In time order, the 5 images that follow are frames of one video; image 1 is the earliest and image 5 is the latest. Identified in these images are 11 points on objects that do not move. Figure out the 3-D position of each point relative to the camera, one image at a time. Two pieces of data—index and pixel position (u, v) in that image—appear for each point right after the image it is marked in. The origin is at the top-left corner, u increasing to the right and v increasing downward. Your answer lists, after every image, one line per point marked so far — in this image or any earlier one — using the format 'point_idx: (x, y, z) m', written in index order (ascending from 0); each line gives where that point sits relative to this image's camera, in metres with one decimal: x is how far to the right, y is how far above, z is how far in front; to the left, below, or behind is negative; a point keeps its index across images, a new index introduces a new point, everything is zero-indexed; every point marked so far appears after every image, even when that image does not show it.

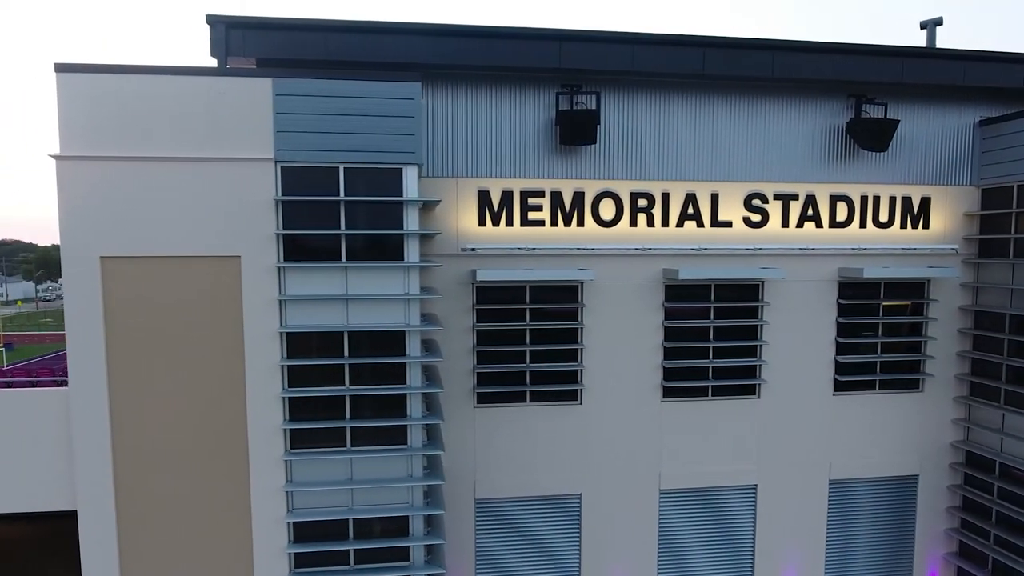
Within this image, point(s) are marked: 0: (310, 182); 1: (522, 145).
0: (-2.8, +1.5, +8.7) m
1: (+0.2, +2.5, +10.8) m
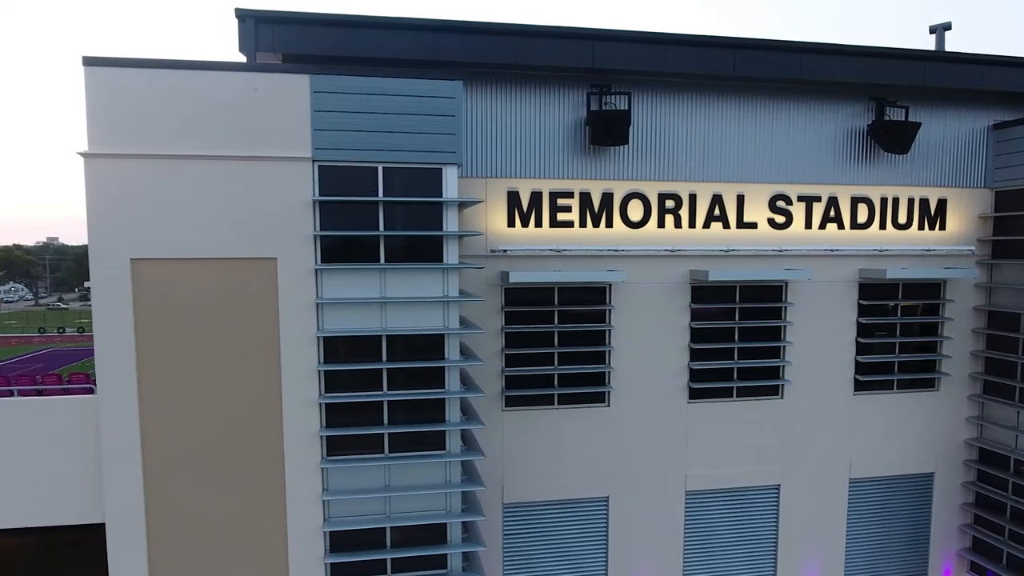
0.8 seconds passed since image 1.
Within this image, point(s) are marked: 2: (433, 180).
0: (-2.2, +1.4, +8.5) m
1: (+0.7, +2.4, +10.7) m
2: (-1.1, +1.5, +8.7) m
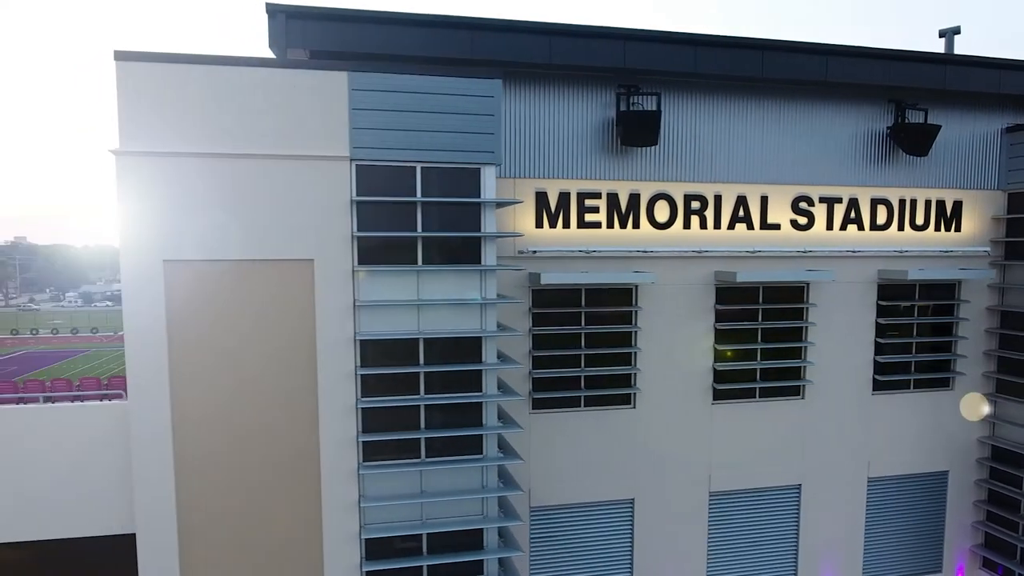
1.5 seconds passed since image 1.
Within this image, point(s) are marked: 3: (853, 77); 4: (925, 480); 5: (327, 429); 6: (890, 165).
0: (-1.7, +1.4, +8.3) m
1: (+1.1, +2.4, +10.6) m
2: (-0.6, +1.5, +8.6) m
3: (+6.0, +3.7, +11.1) m
4: (+8.4, -3.9, +12.8) m
5: (-2.4, -1.8, +8.3) m
6: (+7.1, +2.3, +11.9) m
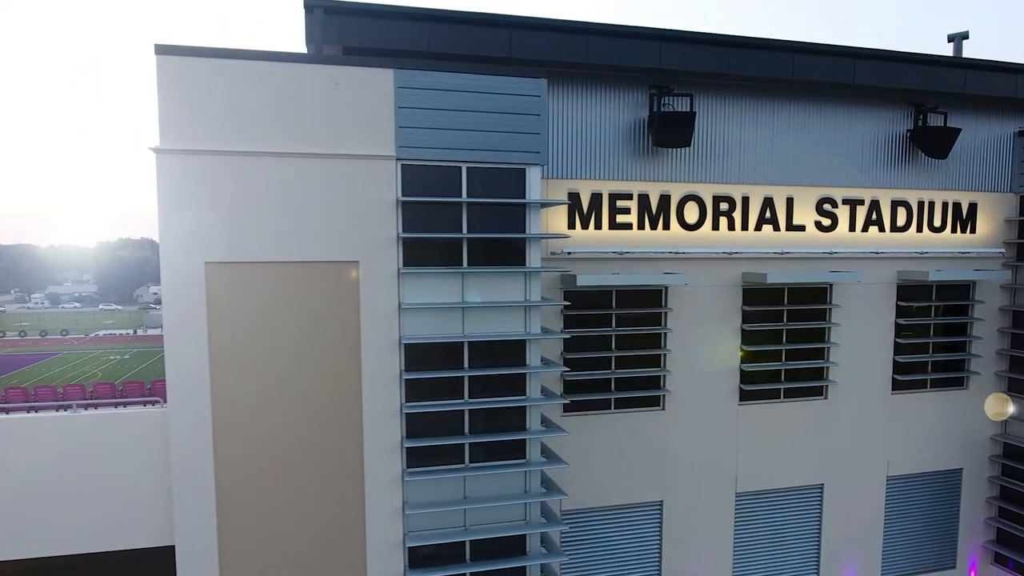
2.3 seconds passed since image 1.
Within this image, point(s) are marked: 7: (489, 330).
0: (-1.0, +1.4, +8.1) m
1: (+1.7, +2.4, +10.6) m
2: (+0.1, +1.4, +8.5) m
3: (+6.5, +3.7, +11.2) m
4: (+8.8, -3.9, +13.0) m
5: (-1.8, -1.9, +8.1) m
6: (+7.6, +2.3, +12.1) m
7: (-0.3, -0.6, +8.5) m
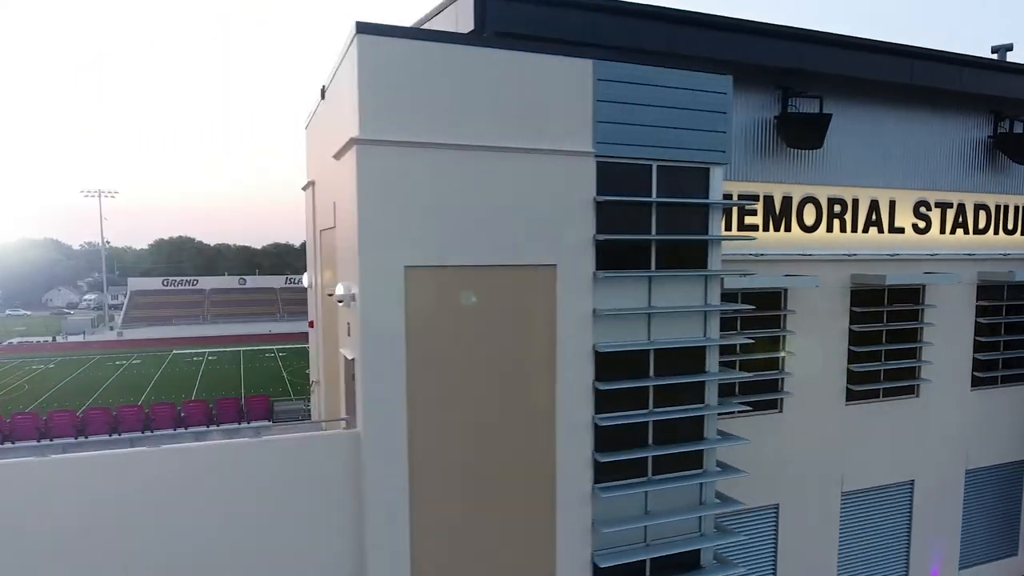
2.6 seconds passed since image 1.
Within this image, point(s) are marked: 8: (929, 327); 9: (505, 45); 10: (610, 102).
0: (+1.3, +1.3, +7.7) m
1: (+3.8, +2.3, +10.4) m
2: (+2.4, +1.4, +8.1) m
3: (+8.5, +3.7, +11.6) m
4: (+10.6, -3.9, +13.6) m
5: (+0.6, -1.9, +7.5) m
6: (+9.5, +2.3, +12.6) m
7: (+2.0, -0.6, +8.1) m
8: (+8.0, -0.8, +12.2) m
9: (-0.1, +2.7, +7.0) m
10: (+1.2, +2.2, +7.5) m
